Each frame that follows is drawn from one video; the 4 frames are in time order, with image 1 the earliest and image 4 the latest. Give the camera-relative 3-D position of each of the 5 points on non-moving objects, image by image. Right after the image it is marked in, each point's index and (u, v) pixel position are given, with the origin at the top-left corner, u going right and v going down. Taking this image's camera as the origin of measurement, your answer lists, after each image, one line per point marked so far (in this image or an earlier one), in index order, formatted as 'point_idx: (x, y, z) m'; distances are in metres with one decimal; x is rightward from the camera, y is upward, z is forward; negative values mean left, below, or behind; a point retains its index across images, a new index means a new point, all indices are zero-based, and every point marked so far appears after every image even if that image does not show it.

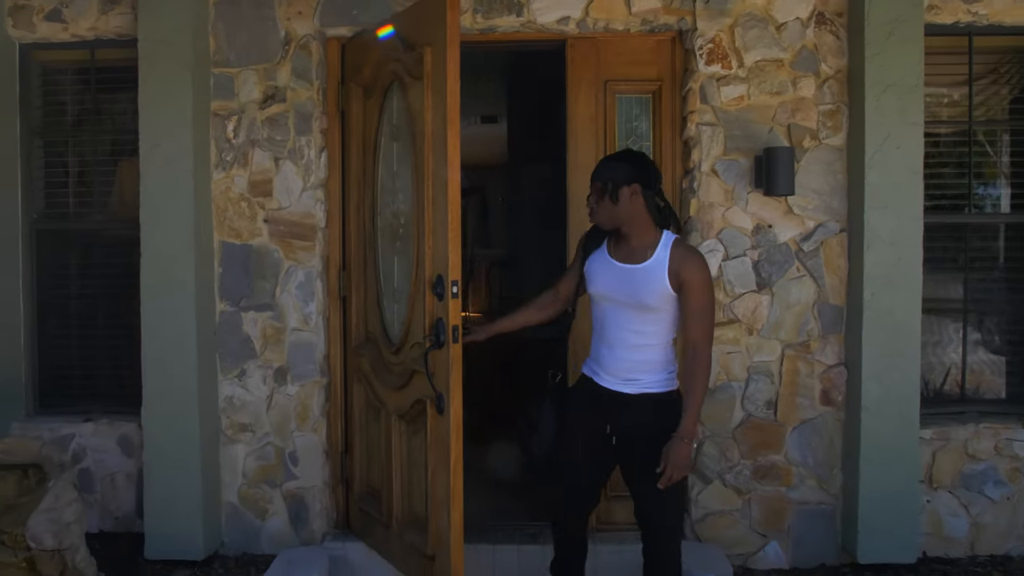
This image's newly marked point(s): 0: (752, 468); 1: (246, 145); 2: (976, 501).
0: (+1.0, -0.8, +3.8) m
1: (-1.1, +0.6, +3.8) m
2: (+2.0, -0.9, +3.9) m
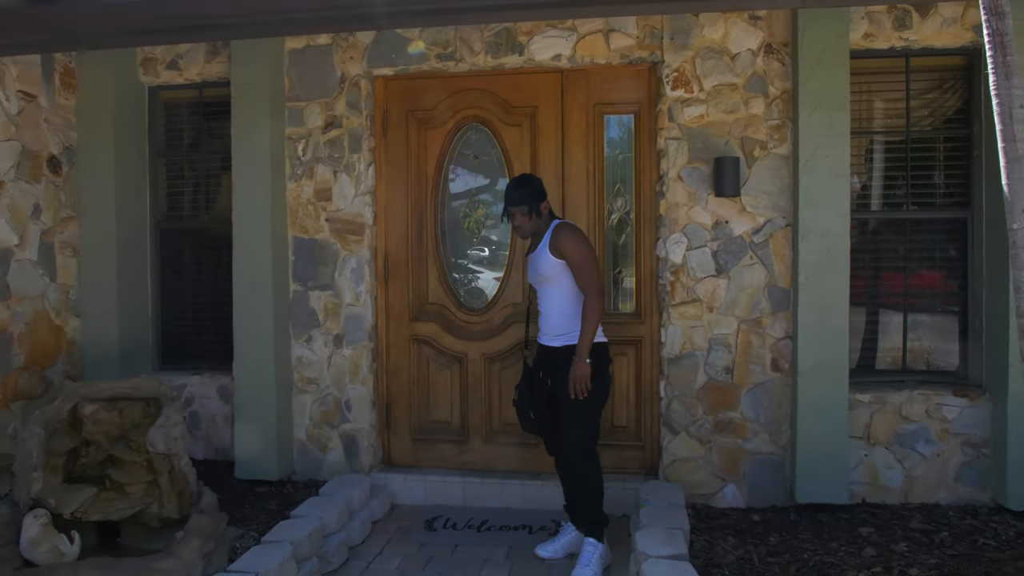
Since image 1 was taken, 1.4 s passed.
0: (+1.0, -0.7, +4.6) m
1: (-1.1, +0.7, +4.9) m
2: (+2.0, -0.9, +4.5) m
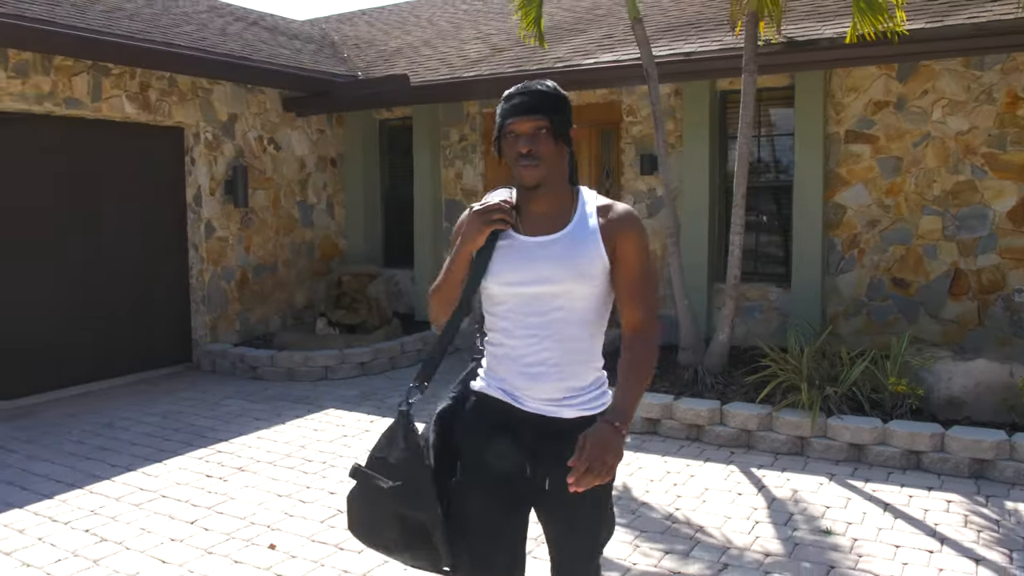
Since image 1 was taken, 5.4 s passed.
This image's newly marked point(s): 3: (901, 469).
0: (+1.3, -0.1, +8.6) m
1: (-0.6, +1.4, +9.5) m
2: (+2.2, -0.3, +8.2) m
3: (+2.3, -1.1, +5.2) m
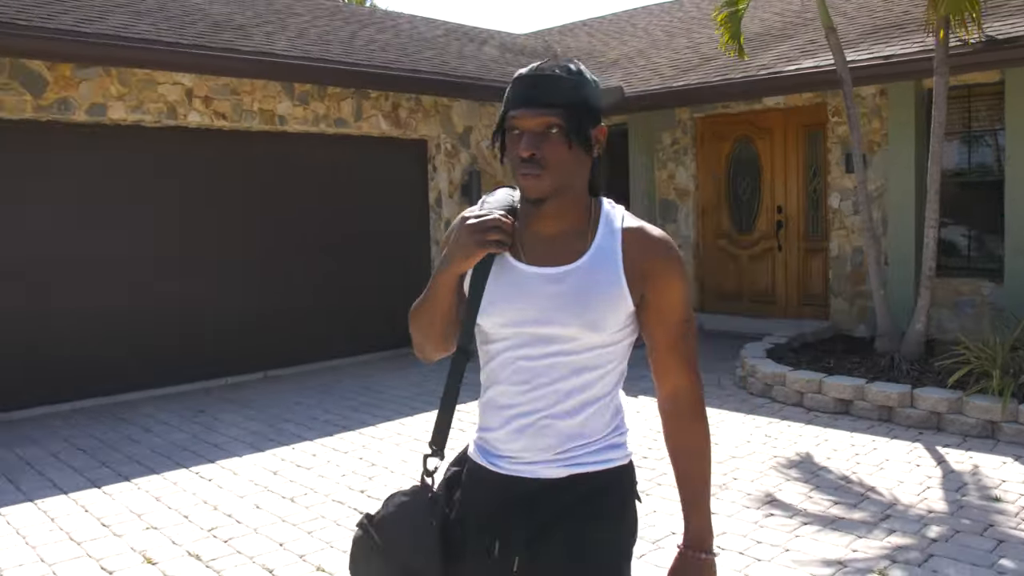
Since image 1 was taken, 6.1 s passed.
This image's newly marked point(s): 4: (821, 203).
0: (+3.4, 0.0, +8.8) m
1: (+1.7, +1.5, +10.2) m
2: (+4.1, -0.2, +8.2) m
3: (+3.5, -1.0, +5.4) m
4: (+3.2, +0.9, +9.2) m
